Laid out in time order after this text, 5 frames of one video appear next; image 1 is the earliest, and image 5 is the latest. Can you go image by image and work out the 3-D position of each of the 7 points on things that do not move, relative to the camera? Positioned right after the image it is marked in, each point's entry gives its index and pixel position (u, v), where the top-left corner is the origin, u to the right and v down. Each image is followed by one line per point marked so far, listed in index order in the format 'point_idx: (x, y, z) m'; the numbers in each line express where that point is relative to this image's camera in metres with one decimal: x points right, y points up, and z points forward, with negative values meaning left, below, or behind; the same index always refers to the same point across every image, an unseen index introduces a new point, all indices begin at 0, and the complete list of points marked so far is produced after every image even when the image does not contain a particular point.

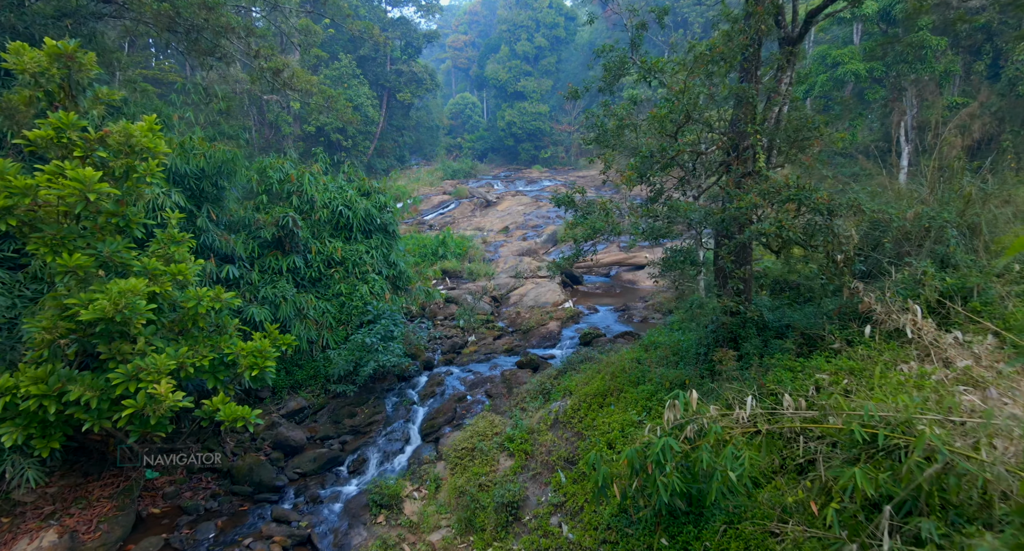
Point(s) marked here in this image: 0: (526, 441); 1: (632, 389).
0: (+0.2, -1.9, +7.1) m
1: (+1.3, -1.2, +6.8) m
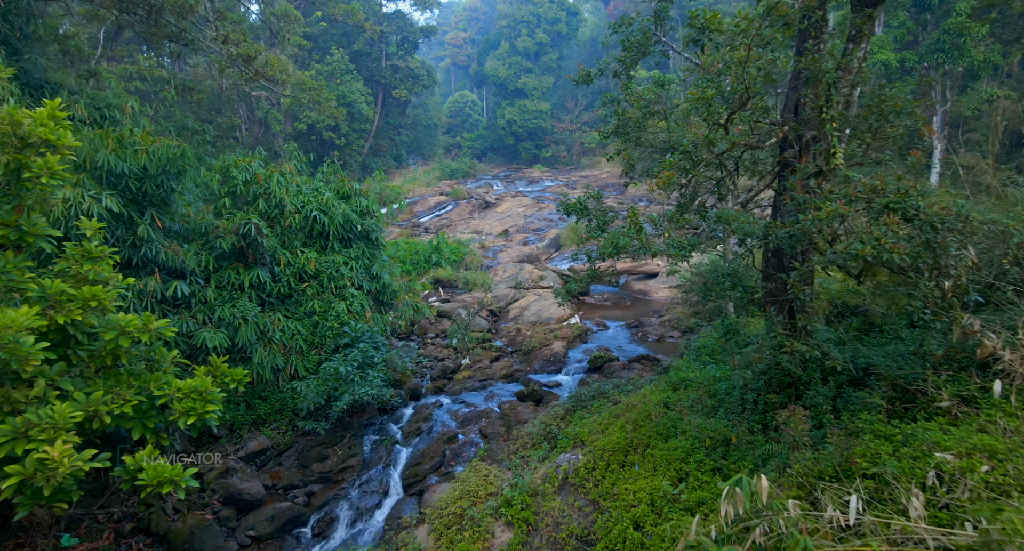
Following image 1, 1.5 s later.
0: (+0.1, -2.1, +5.7) m
1: (+1.3, -1.5, +5.4) m
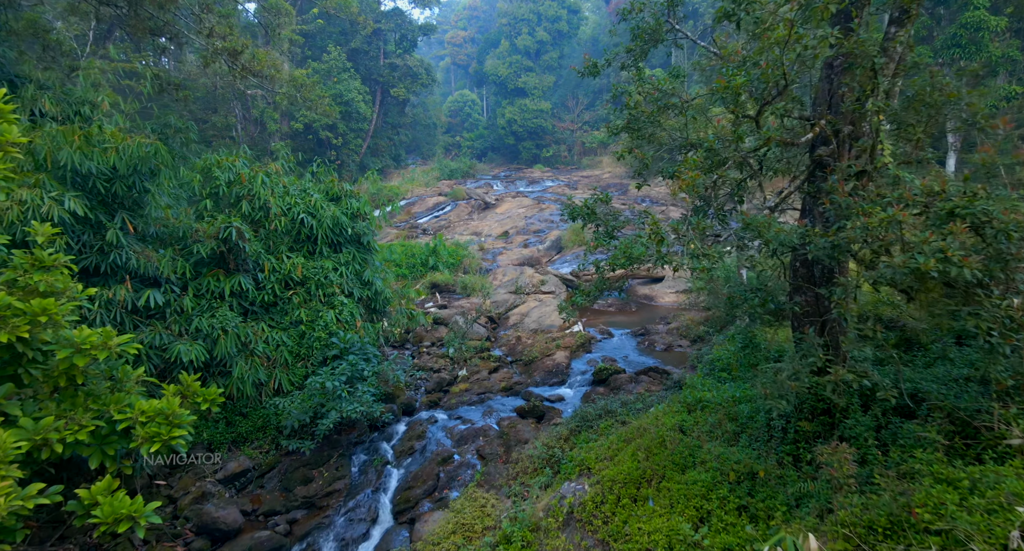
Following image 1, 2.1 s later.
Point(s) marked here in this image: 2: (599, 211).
0: (+0.1, -2.2, +5.1) m
1: (+1.3, -1.6, +4.9) m
2: (+0.8, +0.6, +5.7) m
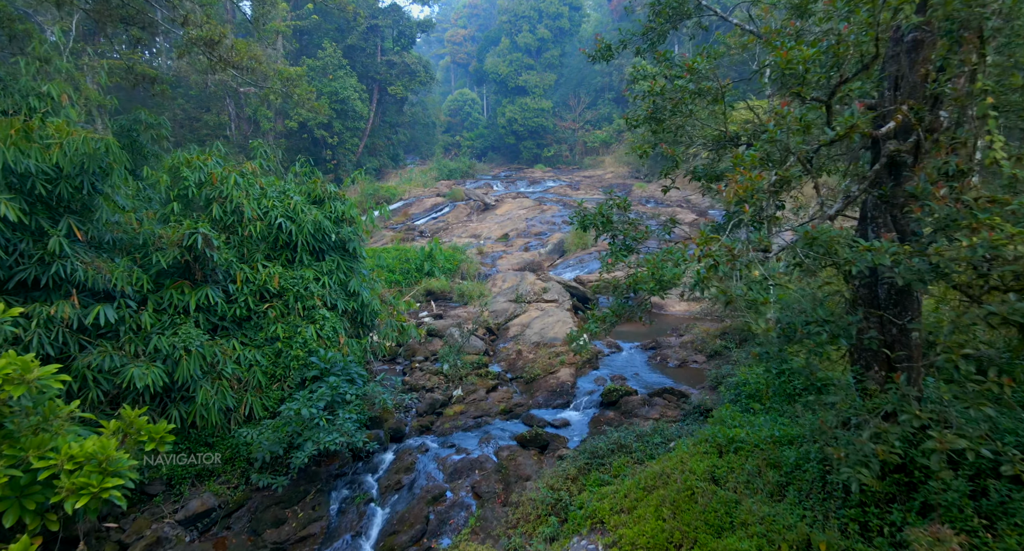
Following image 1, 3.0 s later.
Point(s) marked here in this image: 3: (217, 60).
0: (+0.1, -2.3, +4.2) m
1: (+1.3, -1.7, +4.0) m
2: (+0.8, +0.5, +4.8) m
3: (-5.1, +3.7, +10.8) m
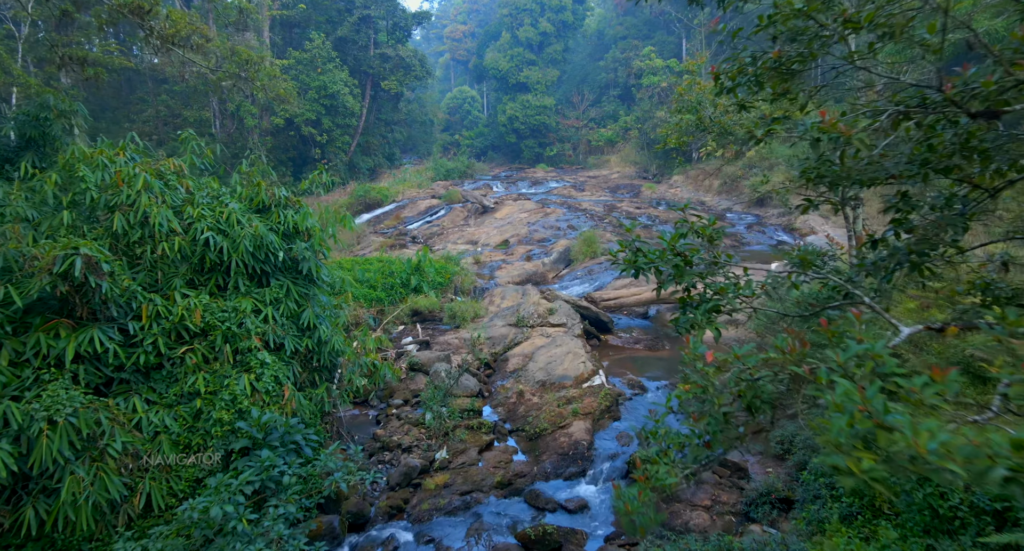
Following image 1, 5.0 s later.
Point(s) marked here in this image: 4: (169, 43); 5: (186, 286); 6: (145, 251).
0: (+0.1, -2.6, +2.3) m
1: (+1.3, -2.0, +2.0) m
2: (+0.8, +0.1, +2.9) m
3: (-5.1, +3.4, +8.8) m
4: (-4.9, +3.4, +9.0) m
5: (-3.2, -0.1, +6.1) m
6: (-3.5, +0.2, +5.9) m
